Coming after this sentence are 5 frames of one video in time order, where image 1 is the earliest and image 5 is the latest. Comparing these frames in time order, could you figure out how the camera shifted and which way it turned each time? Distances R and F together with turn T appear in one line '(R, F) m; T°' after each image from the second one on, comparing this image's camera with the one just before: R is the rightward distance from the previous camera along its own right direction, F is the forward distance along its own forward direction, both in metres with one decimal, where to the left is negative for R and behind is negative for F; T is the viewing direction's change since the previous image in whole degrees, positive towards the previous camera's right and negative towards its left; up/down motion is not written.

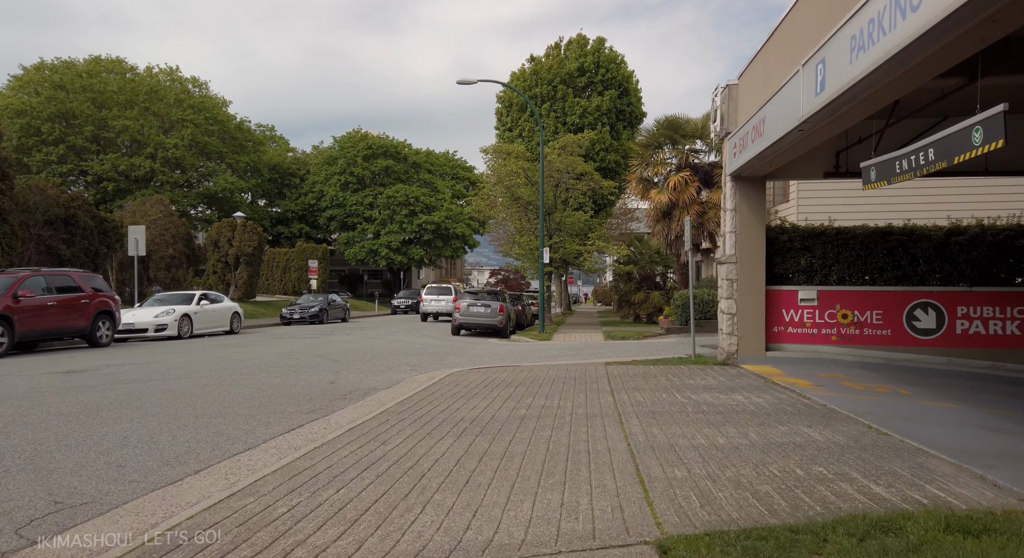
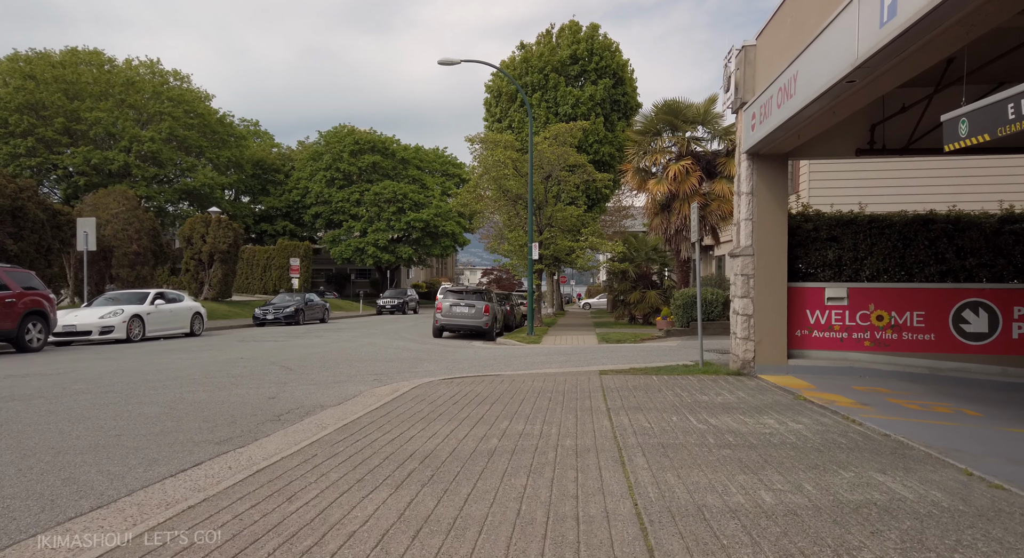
(+0.2, +1.8) m; +1°
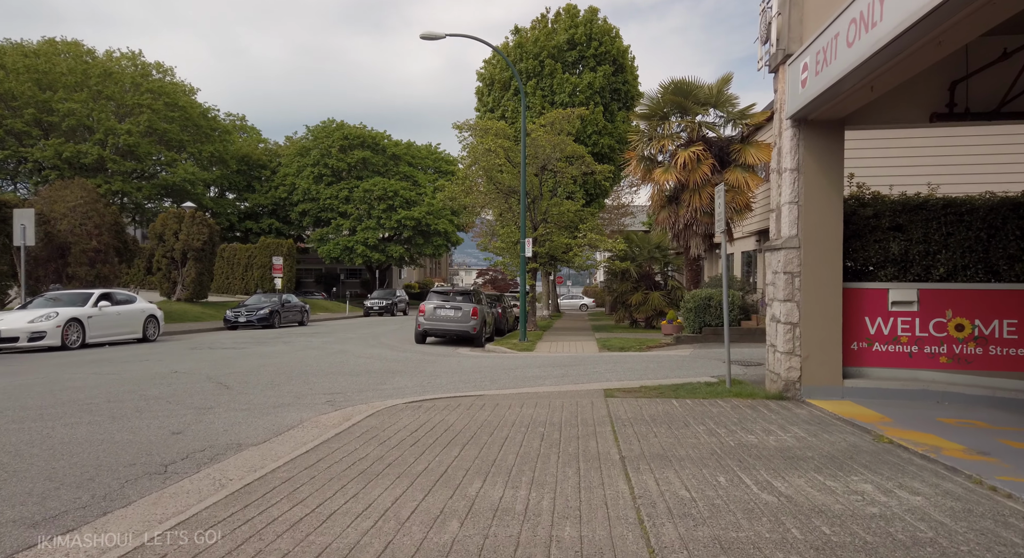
(+0.2, +2.2) m; 0°
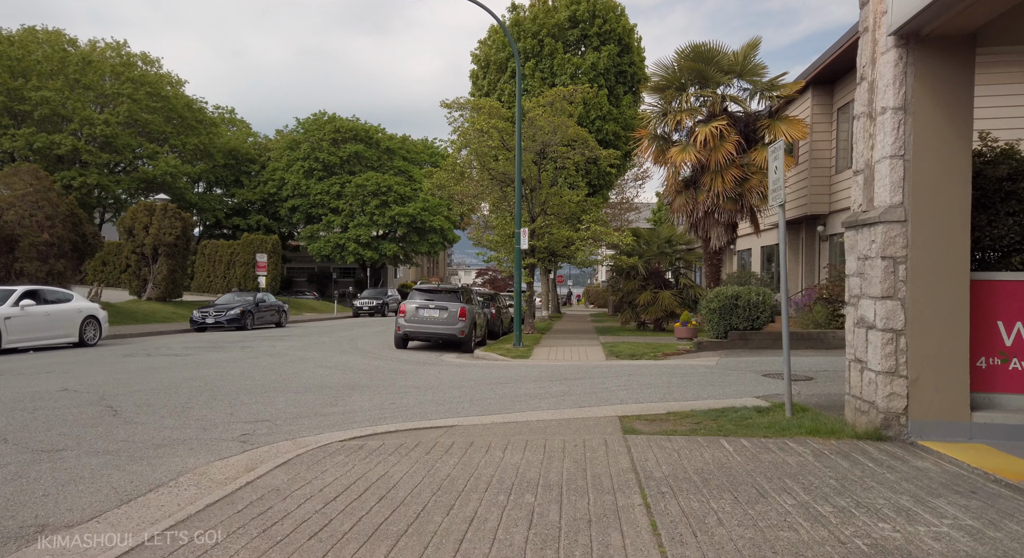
(+0.2, +2.5) m; 0°
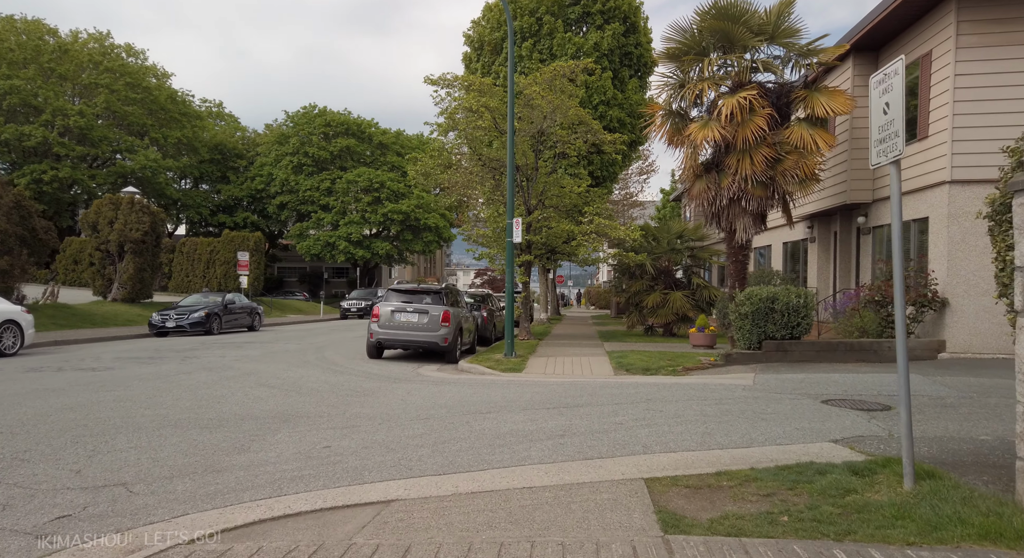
(+0.2, +2.5) m; 0°
